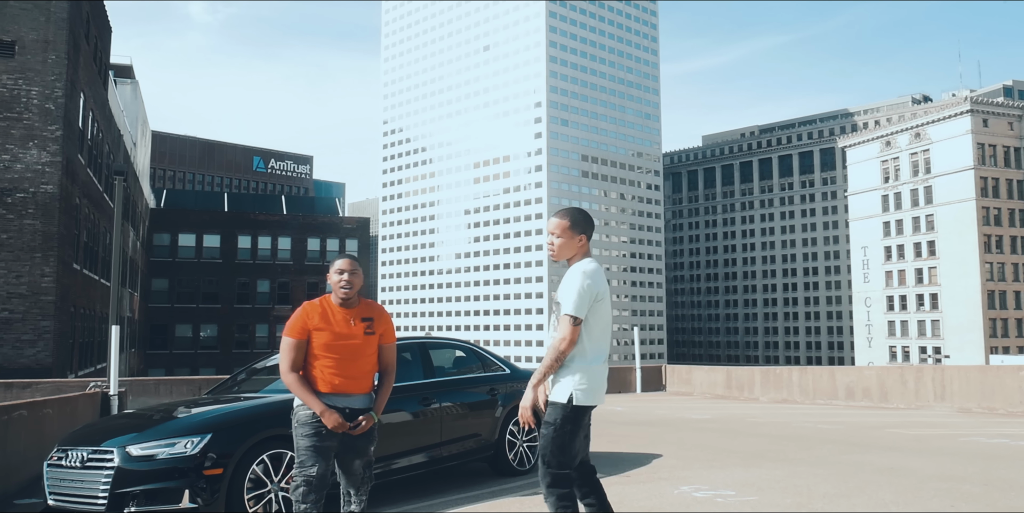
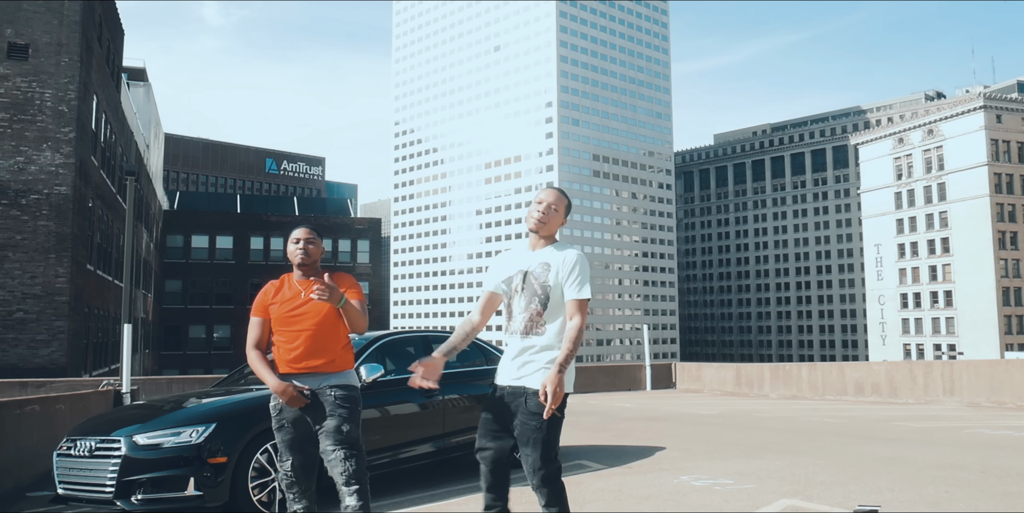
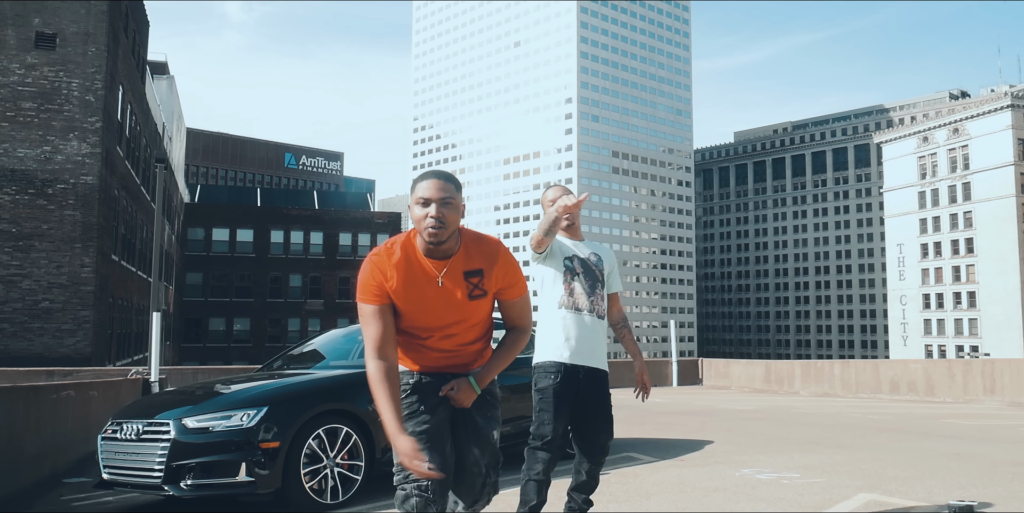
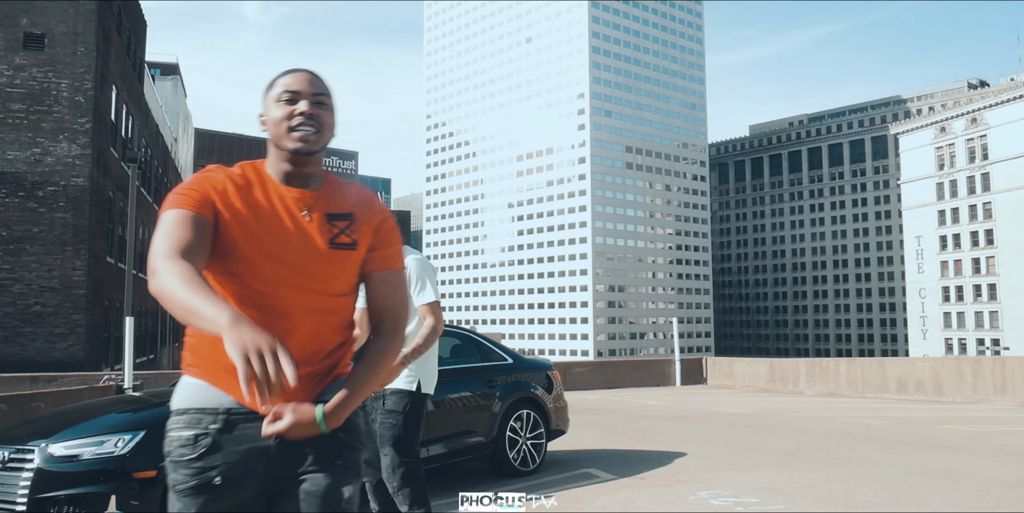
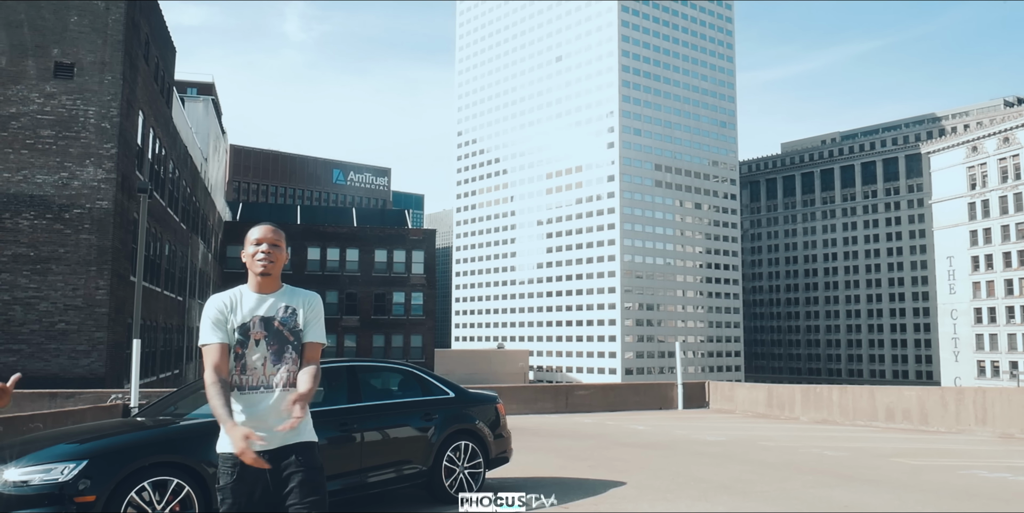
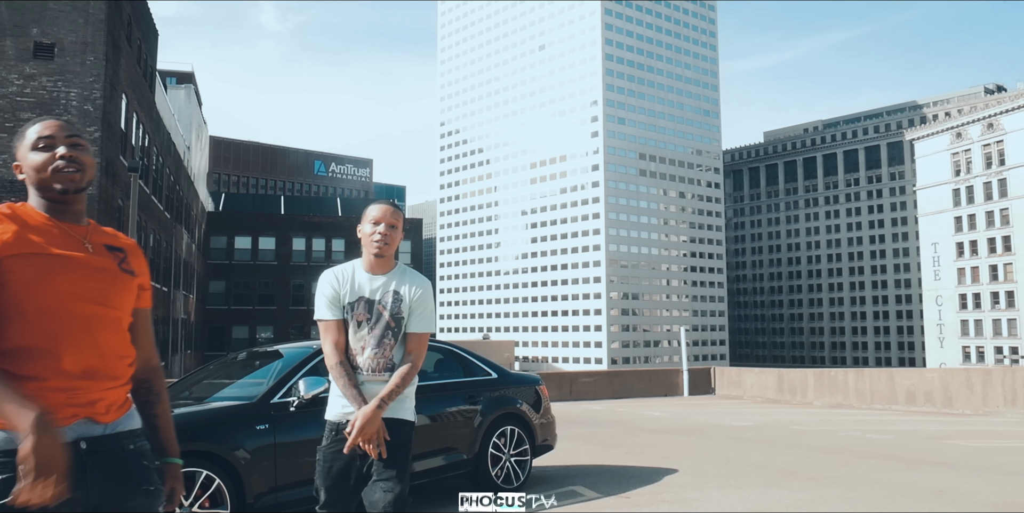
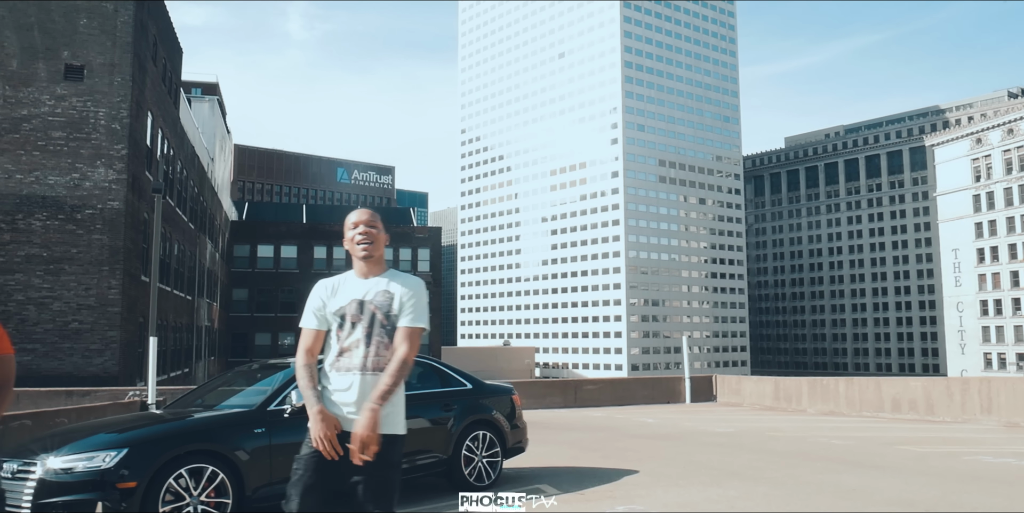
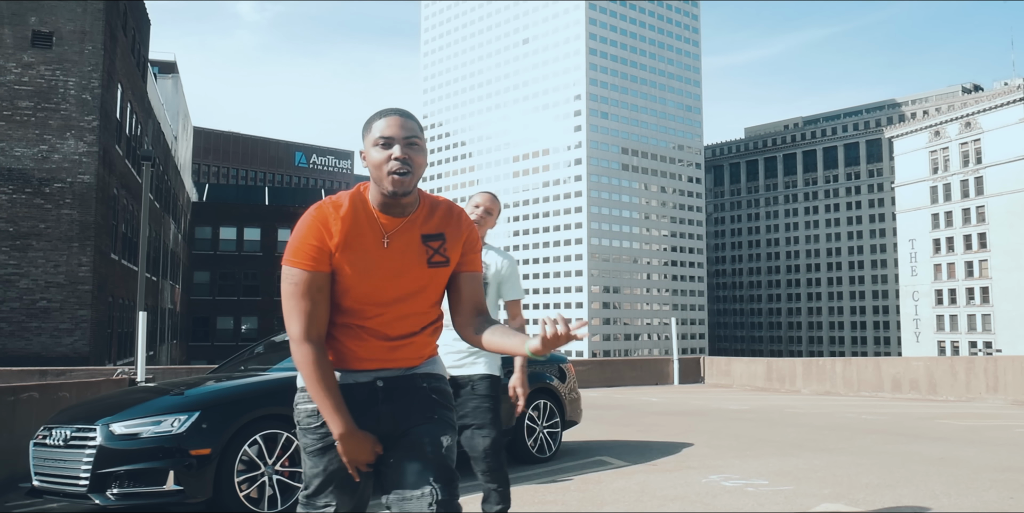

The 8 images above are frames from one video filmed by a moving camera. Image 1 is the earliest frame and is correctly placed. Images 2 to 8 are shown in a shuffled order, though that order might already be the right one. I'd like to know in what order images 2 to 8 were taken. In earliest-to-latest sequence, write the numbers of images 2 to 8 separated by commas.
2, 3, 8, 4, 6, 5, 7
